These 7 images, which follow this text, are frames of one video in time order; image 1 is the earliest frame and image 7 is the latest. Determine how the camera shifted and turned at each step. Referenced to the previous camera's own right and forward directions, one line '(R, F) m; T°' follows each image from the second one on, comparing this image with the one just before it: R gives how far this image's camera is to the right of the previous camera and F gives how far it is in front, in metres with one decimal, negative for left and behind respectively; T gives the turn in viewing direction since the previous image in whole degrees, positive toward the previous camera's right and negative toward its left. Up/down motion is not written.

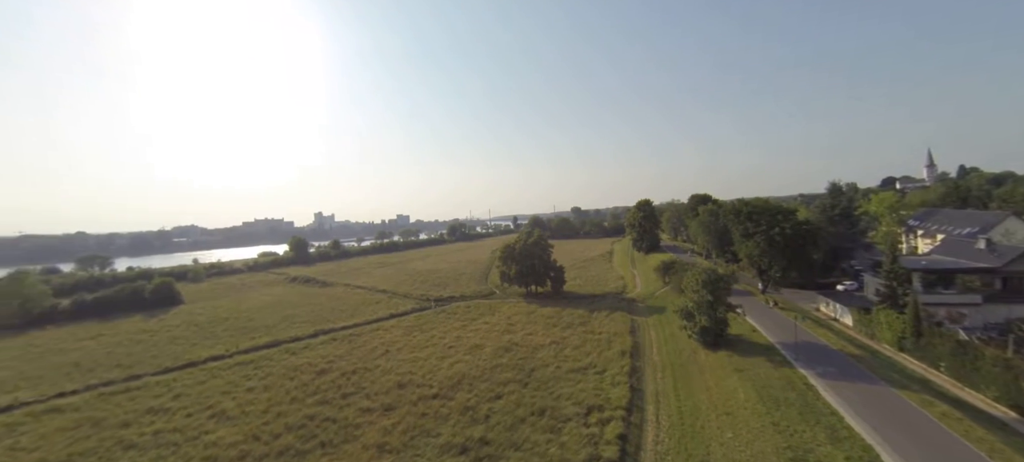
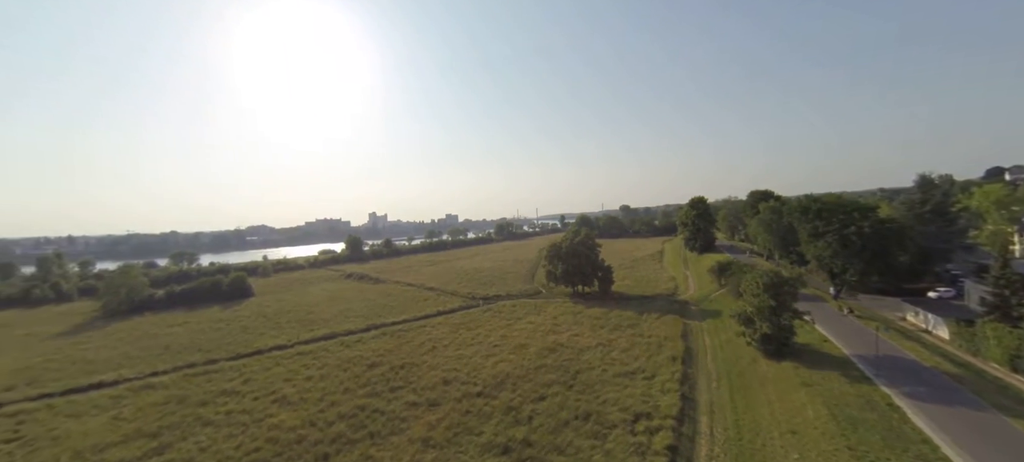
(+0.2, +0.3) m; -7°
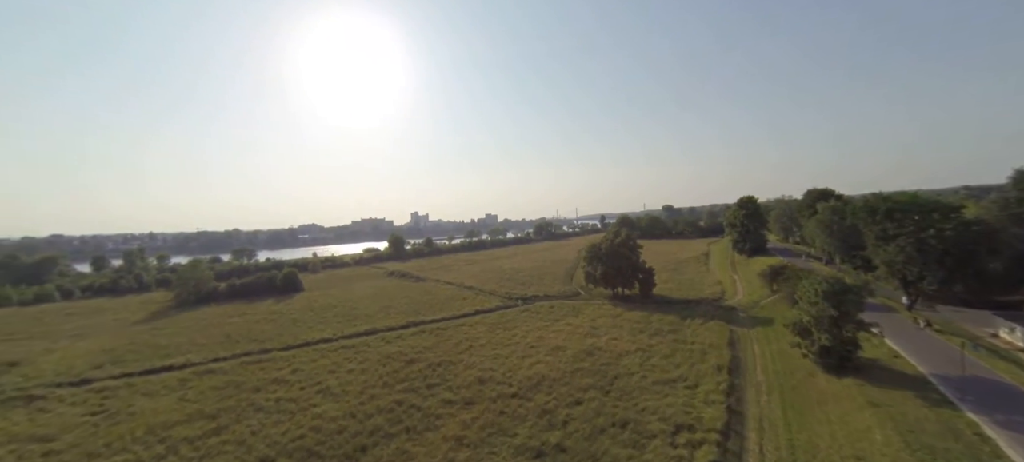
(+0.2, +0.3) m; -6°
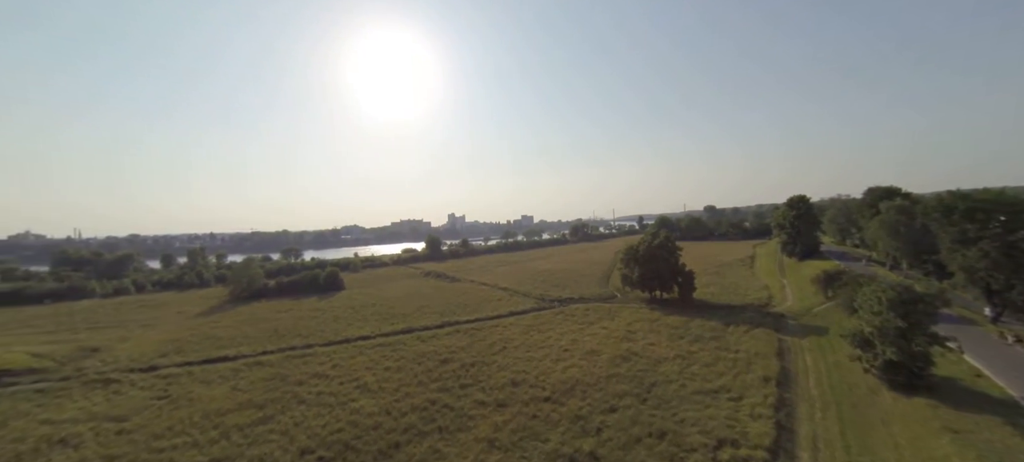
(+0.1, +0.2) m; -5°
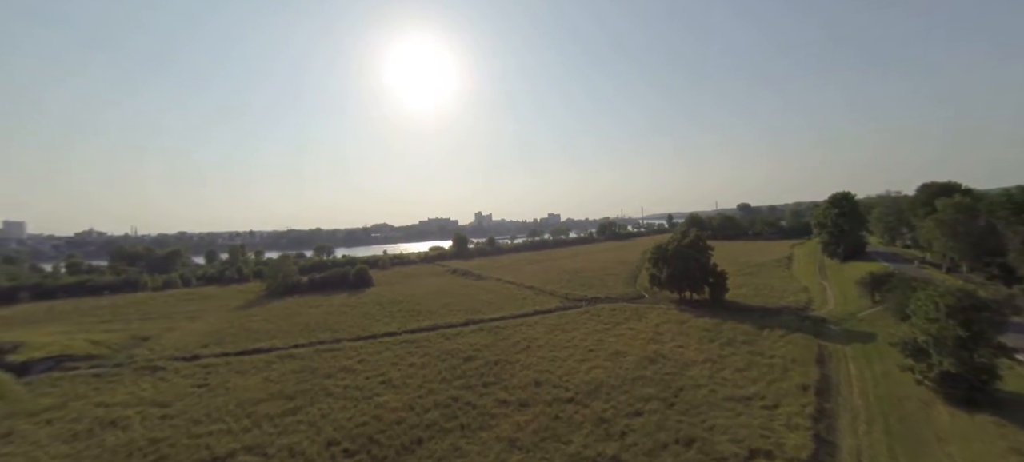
(+0.2, +0.3) m; -4°
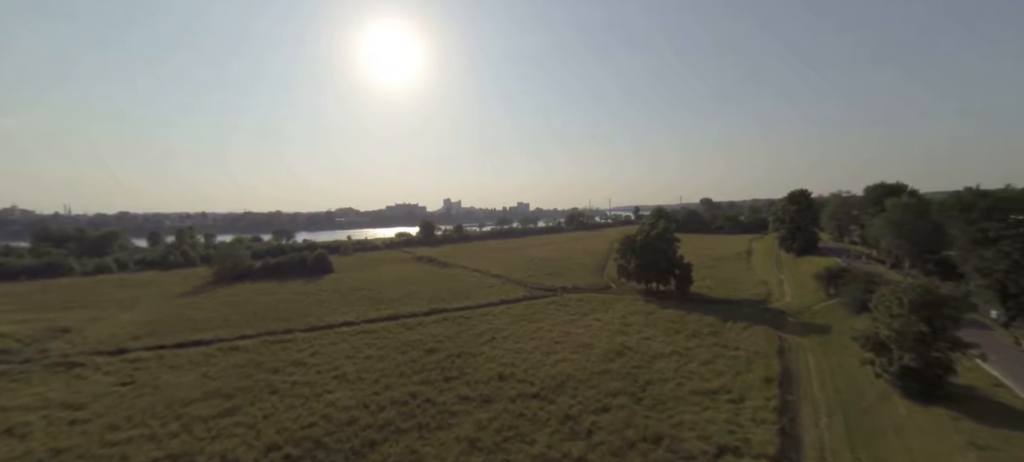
(+0.2, +1.5) m; +5°
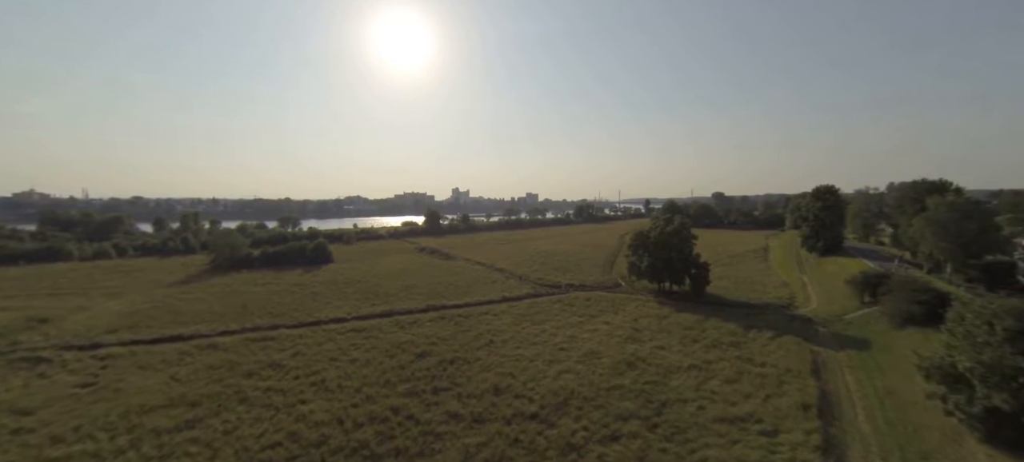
(+0.5, +3.0) m; -1°
